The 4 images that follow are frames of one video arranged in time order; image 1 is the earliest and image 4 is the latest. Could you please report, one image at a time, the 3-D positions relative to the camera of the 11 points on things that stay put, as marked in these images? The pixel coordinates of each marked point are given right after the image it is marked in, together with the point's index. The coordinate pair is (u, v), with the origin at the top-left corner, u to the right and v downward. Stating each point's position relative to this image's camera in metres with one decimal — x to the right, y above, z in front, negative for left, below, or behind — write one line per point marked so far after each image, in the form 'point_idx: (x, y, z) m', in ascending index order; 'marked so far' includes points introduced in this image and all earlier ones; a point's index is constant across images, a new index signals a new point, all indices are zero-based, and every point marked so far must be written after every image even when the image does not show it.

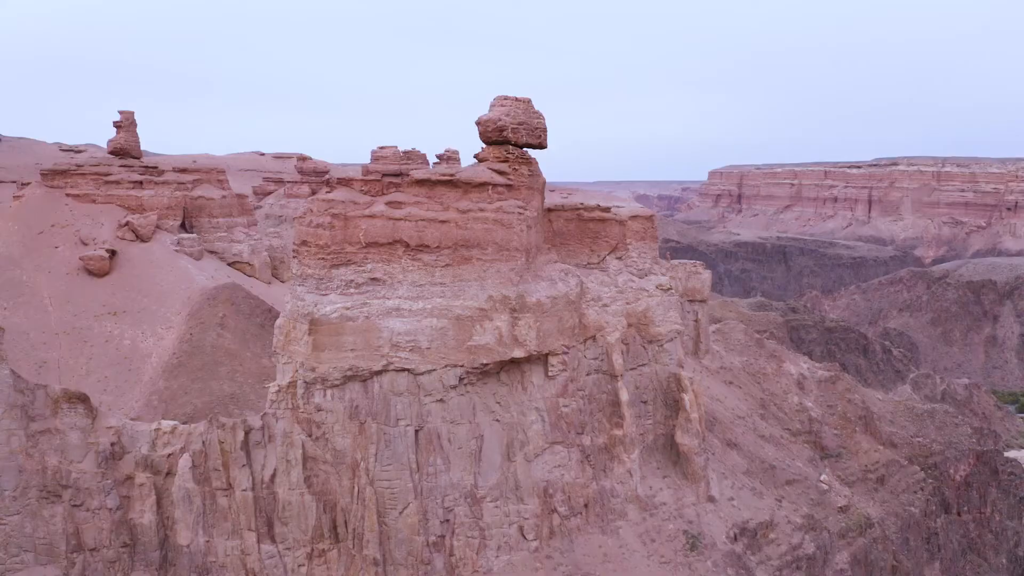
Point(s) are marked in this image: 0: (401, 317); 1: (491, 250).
0: (-1.2, -0.3, +9.2) m
1: (-0.3, +0.4, +9.5) m
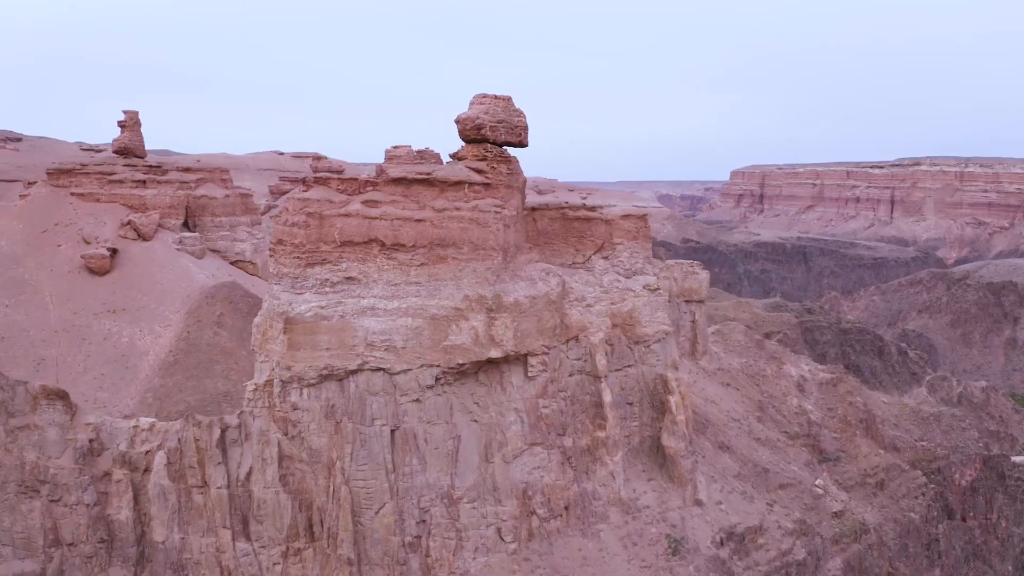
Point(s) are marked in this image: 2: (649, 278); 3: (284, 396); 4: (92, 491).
0: (-1.5, -0.3, +9.2) m
1: (-0.5, +0.4, +9.5) m
2: (+1.9, +0.1, +11.8) m
3: (-2.5, -1.2, +9.2) m
4: (-4.6, -2.2, +9.3) m
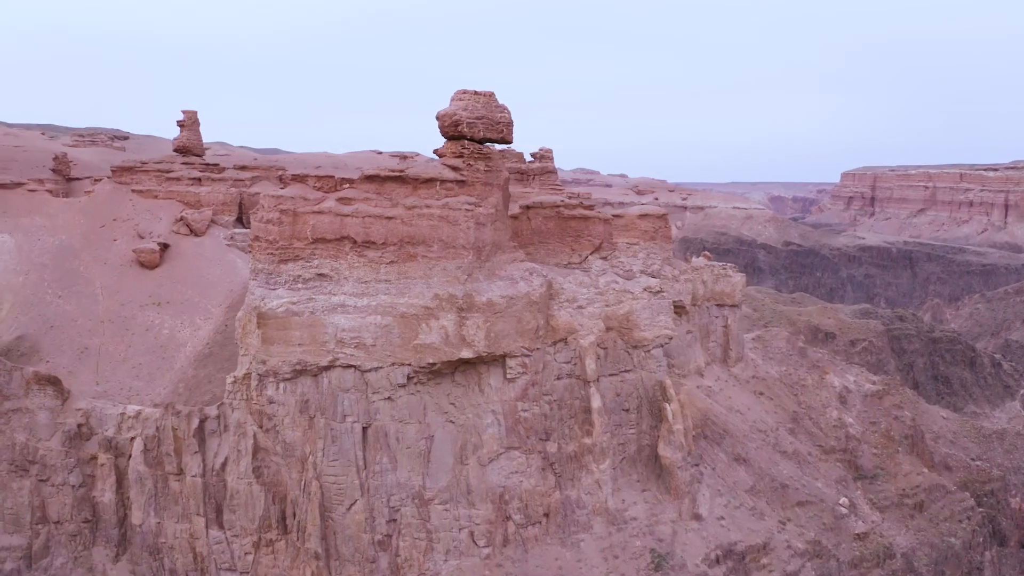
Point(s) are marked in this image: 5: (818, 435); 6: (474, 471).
0: (-1.8, -0.3, +9.2) m
1: (-0.8, +0.4, +9.4) m
2: (+1.9, +0.1, +11.4) m
3: (-2.8, -1.1, +9.4) m
4: (-5.0, -2.1, +9.7) m
5: (+4.9, -2.4, +13.6) m
6: (-0.4, -2.1, +9.7) m
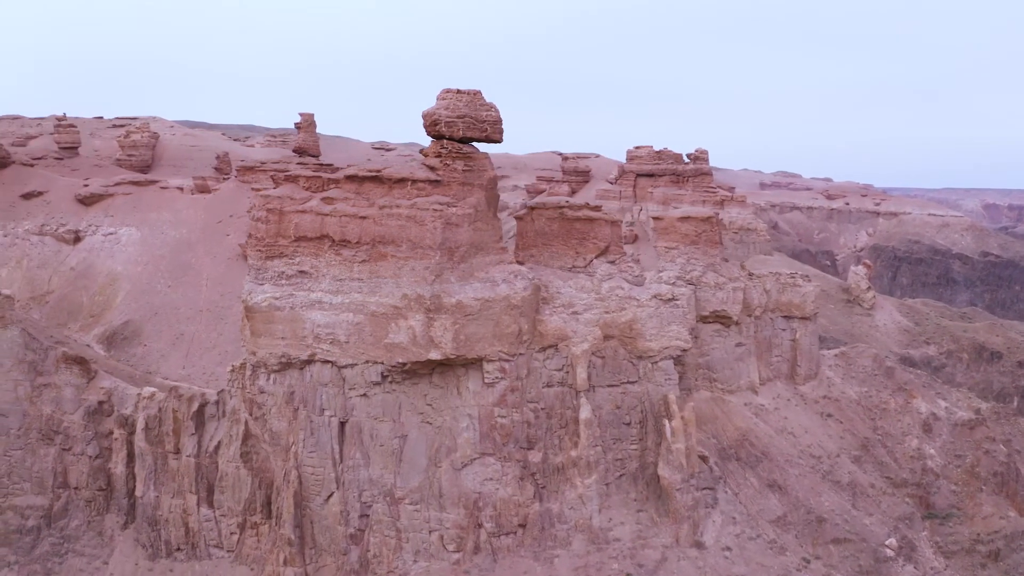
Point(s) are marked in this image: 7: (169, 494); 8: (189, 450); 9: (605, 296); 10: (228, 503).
0: (-2.1, -0.2, +9.4) m
1: (-1.1, +0.4, +9.4) m
2: (+2.0, 0.0, +10.6) m
3: (-3.1, -1.1, +9.9) m
4: (-5.1, -2.0, +10.7) m
5: (+5.4, -2.6, +12.1) m
6: (-0.8, -2.1, +9.6) m
7: (-4.1, -2.5, +10.3) m
8: (-3.8, -2.0, +10.2) m
9: (+1.2, -0.1, +10.4) m
10: (-3.3, -2.5, +10.0) m
